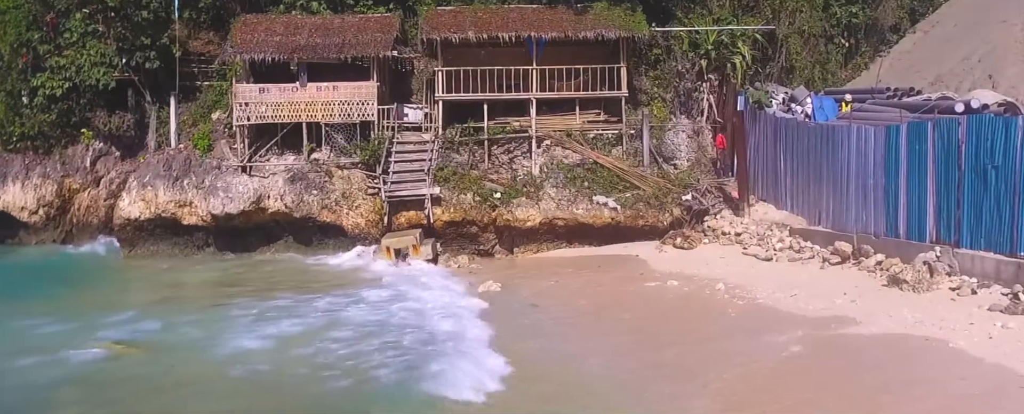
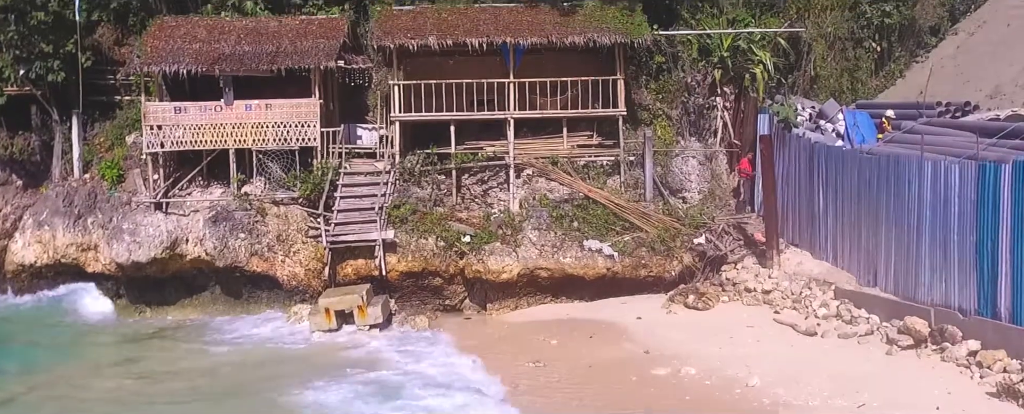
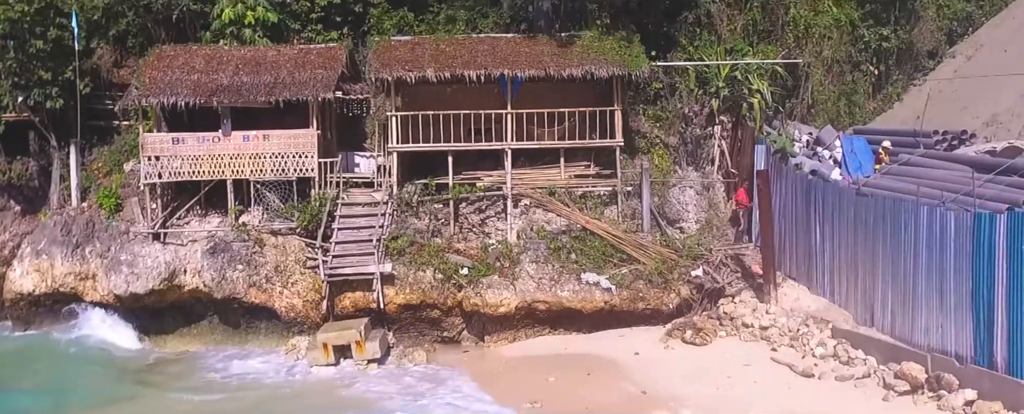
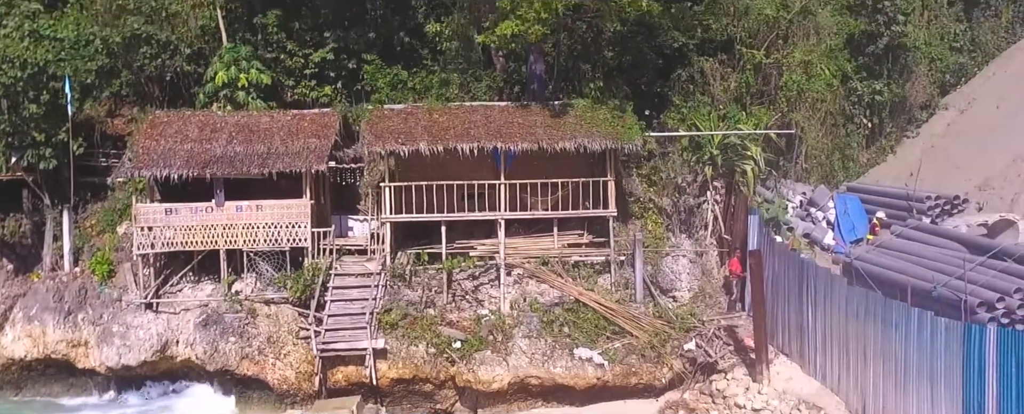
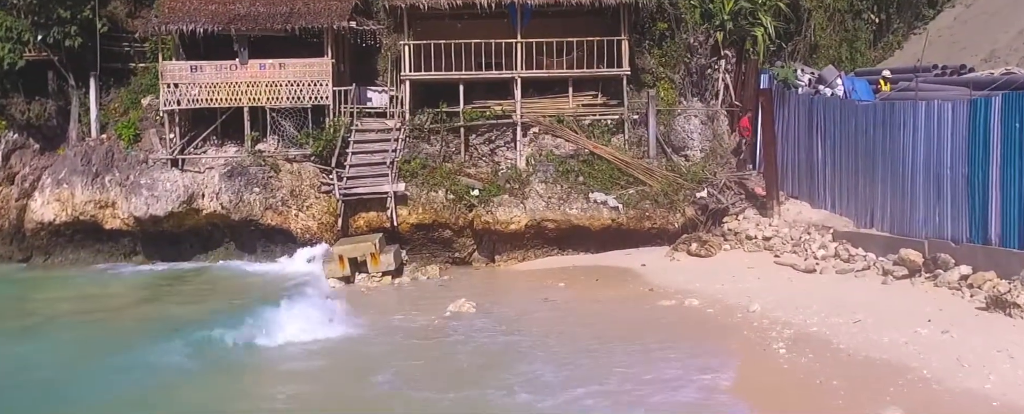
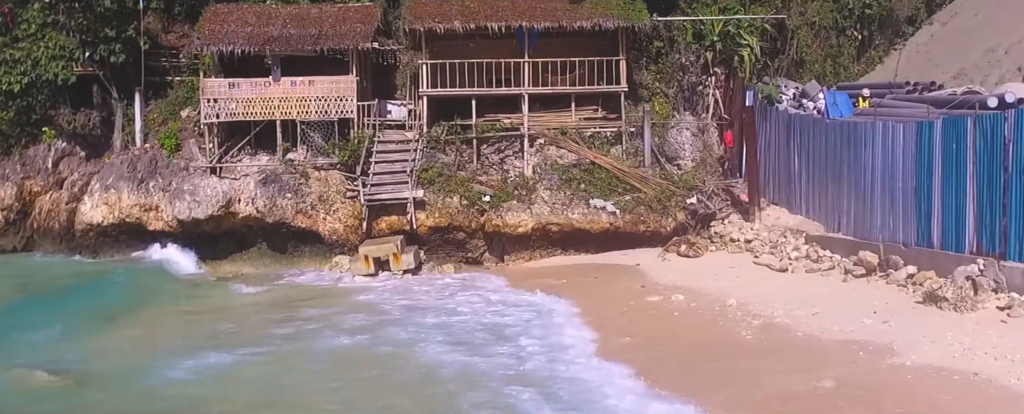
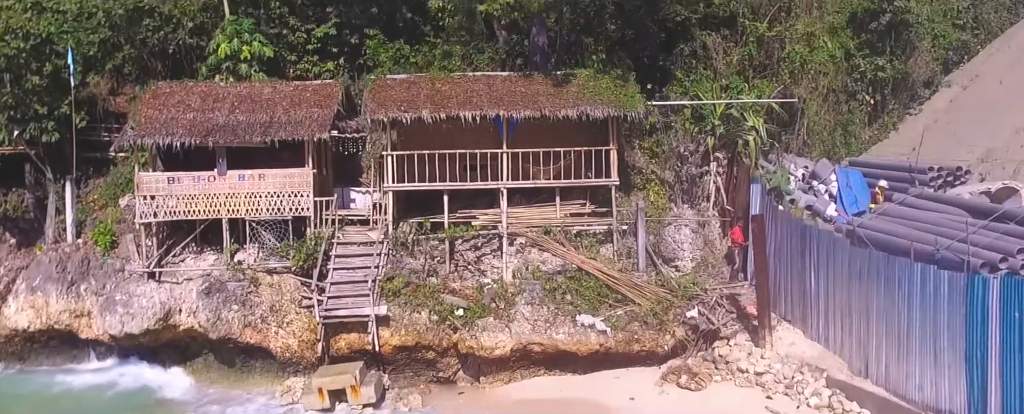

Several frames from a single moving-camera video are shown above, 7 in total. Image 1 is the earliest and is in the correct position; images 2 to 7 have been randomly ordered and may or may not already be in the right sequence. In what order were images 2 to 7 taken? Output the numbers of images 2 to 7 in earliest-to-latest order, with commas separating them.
6, 5, 2, 3, 7, 4
